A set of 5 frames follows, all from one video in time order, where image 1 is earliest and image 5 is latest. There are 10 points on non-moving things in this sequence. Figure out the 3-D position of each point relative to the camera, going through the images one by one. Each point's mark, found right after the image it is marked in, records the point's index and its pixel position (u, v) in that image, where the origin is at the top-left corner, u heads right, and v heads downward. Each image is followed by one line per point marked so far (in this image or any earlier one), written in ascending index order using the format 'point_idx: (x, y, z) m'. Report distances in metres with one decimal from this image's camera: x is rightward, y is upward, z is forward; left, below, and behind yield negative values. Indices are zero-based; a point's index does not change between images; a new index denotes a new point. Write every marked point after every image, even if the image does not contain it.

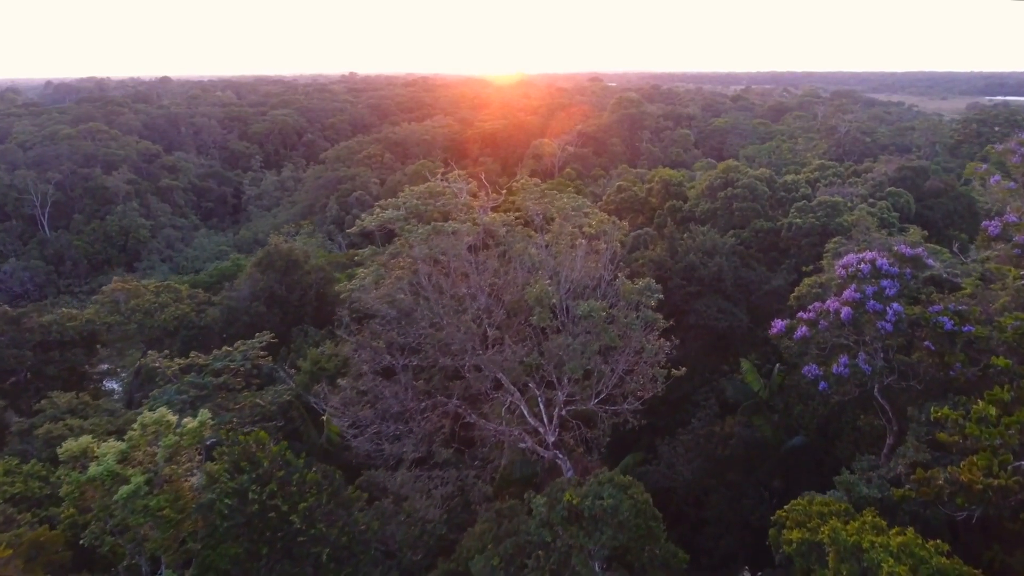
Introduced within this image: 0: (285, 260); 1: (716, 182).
0: (-4.4, +0.6, +16.5) m
1: (+4.3, +2.2, +17.8) m
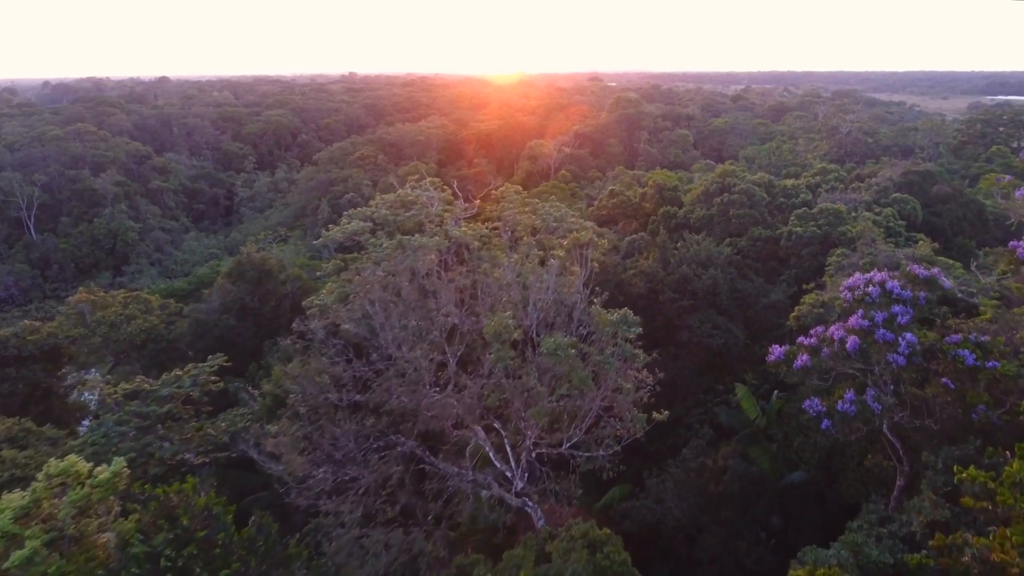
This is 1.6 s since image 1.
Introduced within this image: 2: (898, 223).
0: (-4.7, +0.4, +15.6) m
1: (+4.0, +2.0, +16.9) m
2: (+6.7, +1.1, +14.6) m
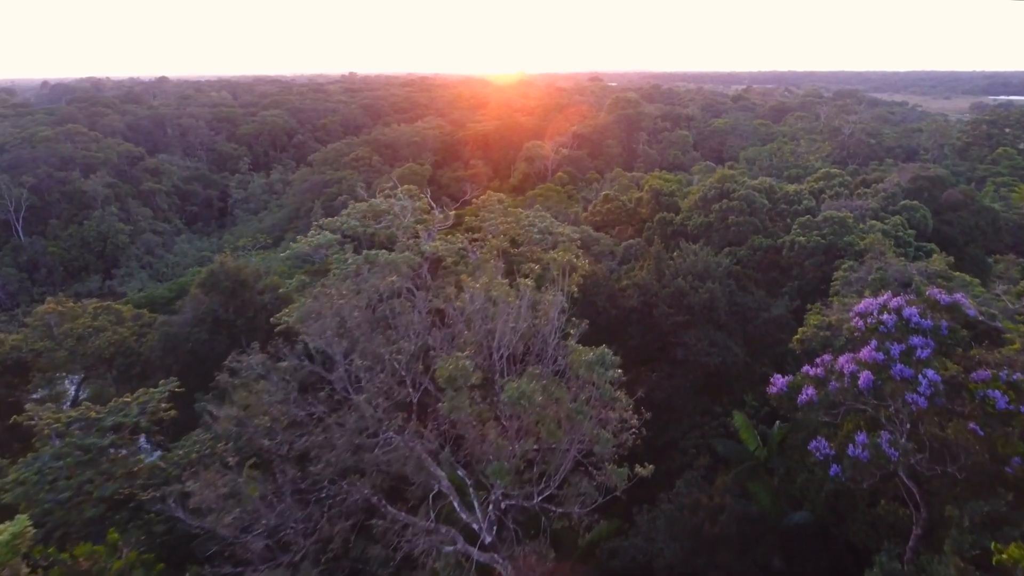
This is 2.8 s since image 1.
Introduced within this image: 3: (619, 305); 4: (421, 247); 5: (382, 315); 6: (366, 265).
0: (-4.9, +0.1, +14.8) m
1: (+3.8, +1.8, +16.1) m
2: (+6.5, +0.9, +13.8) m
3: (+1.7, -0.2, +13.1) m
4: (-1.0, +0.4, +9.0) m
5: (-1.0, -0.2, +6.8) m
6: (-1.5, +0.2, +8.7) m
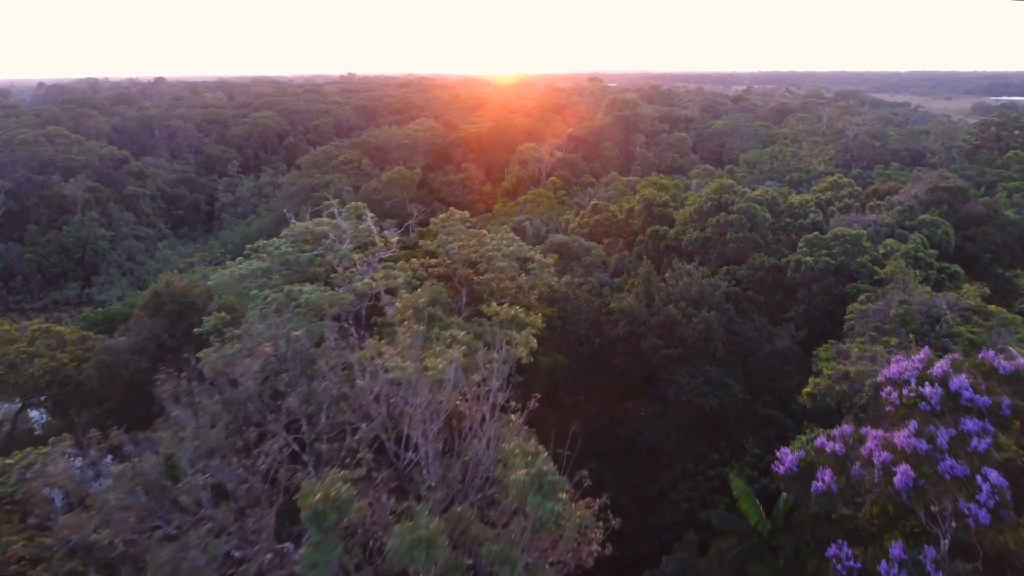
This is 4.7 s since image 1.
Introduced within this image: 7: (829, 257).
0: (-5.3, -0.2, +13.3) m
1: (+3.4, +1.4, +14.6) m
2: (+6.0, +0.5, +12.3) m
3: (+1.3, -0.6, +11.6) m
4: (-1.4, +0.1, +7.5) m
5: (-1.5, -0.6, +5.2) m
6: (-1.9, -0.1, +7.2) m
7: (+4.5, +0.5, +12.1) m
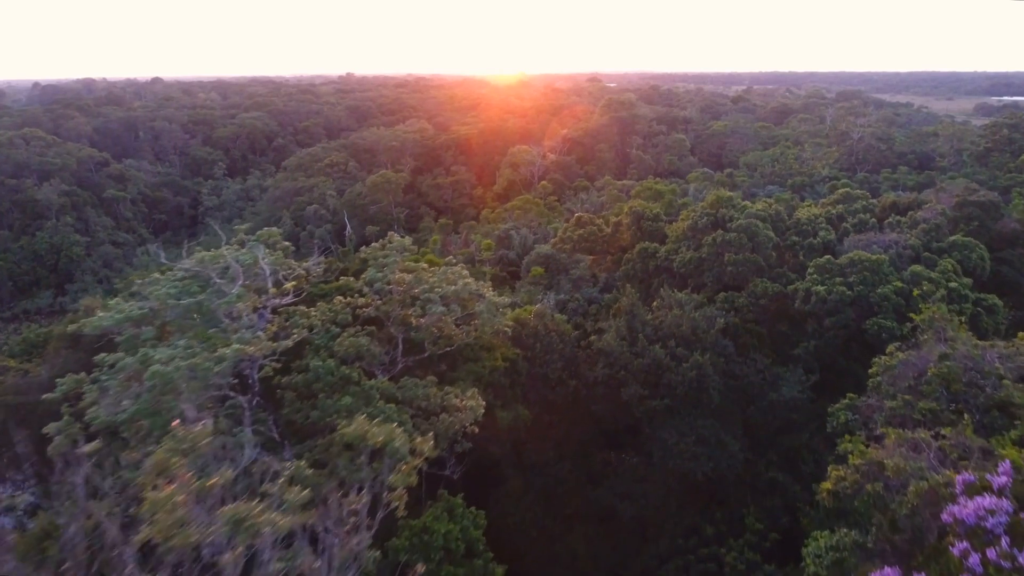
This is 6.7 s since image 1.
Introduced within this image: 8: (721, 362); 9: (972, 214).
0: (-5.8, -0.7, +11.5) m
1: (+2.9, +1.0, +12.8) m
2: (+5.6, +0.1, +10.5) m
3: (+0.8, -1.0, +9.8) m
4: (-1.9, -0.4, +5.7) m
5: (-1.9, -1.0, +3.5) m
6: (-2.4, -0.6, +5.4) m
7: (+4.1, 0.0, +10.3) m
8: (+2.3, -0.9, +9.5) m
9: (+7.1, +1.2, +13.1) m
